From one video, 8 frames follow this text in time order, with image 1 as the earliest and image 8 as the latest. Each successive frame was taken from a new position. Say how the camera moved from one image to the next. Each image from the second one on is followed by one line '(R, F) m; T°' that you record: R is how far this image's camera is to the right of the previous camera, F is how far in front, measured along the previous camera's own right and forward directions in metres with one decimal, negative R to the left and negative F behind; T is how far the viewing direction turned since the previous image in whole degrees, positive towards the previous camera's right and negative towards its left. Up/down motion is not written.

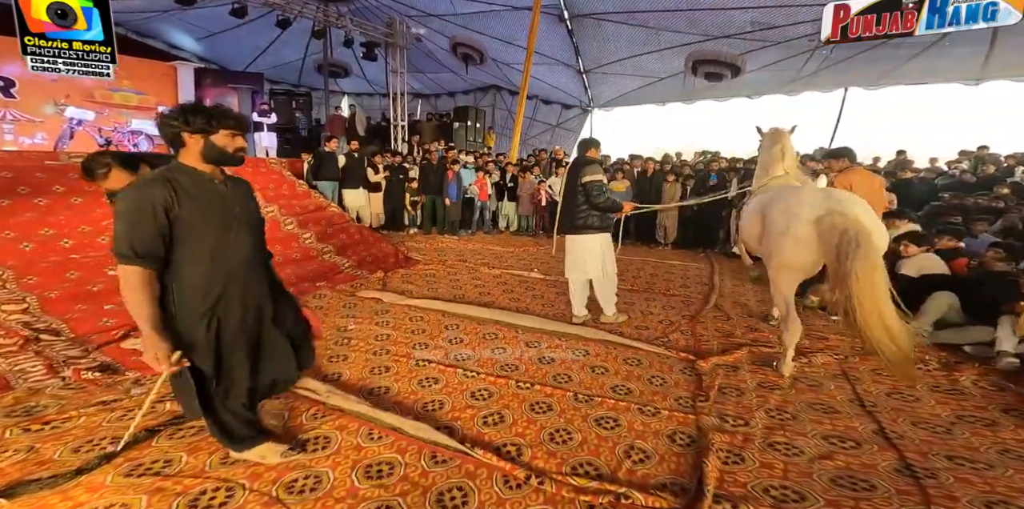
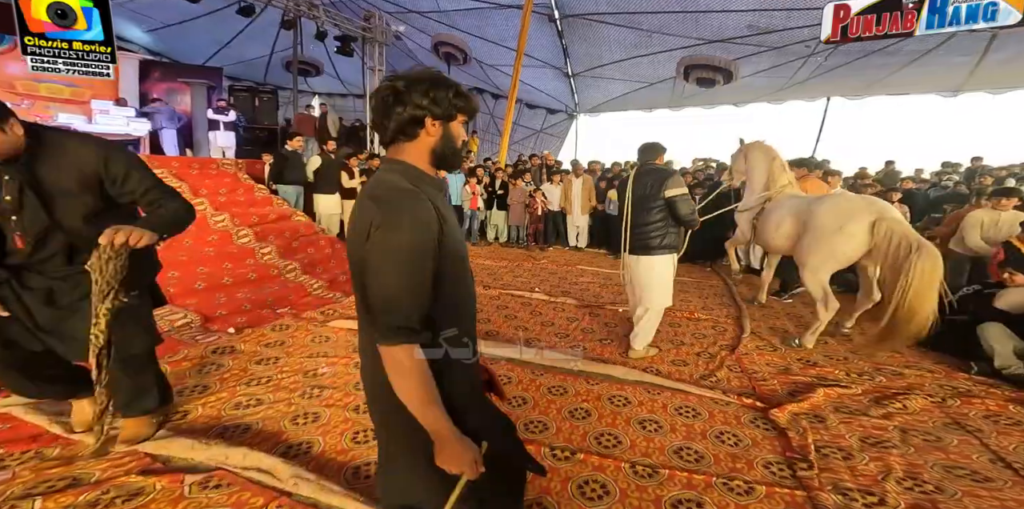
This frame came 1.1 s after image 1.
(-0.3, +0.7) m; +4°
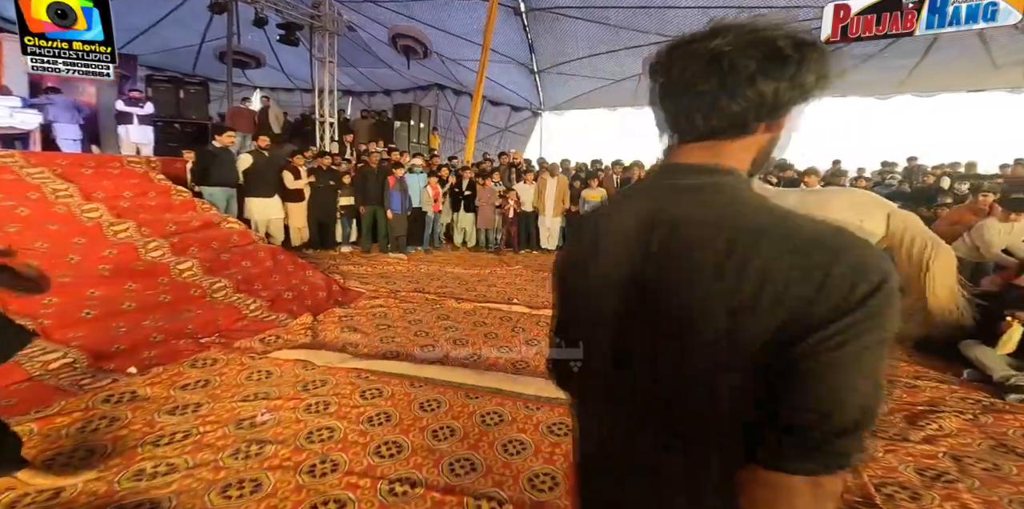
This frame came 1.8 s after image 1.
(-0.2, +0.5) m; +6°
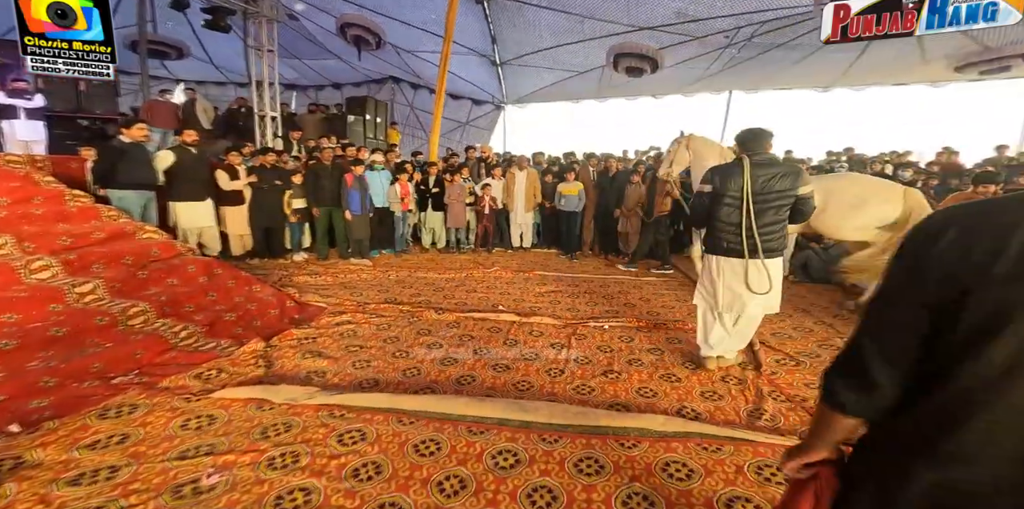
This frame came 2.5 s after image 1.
(-0.3, +0.4) m; +6°
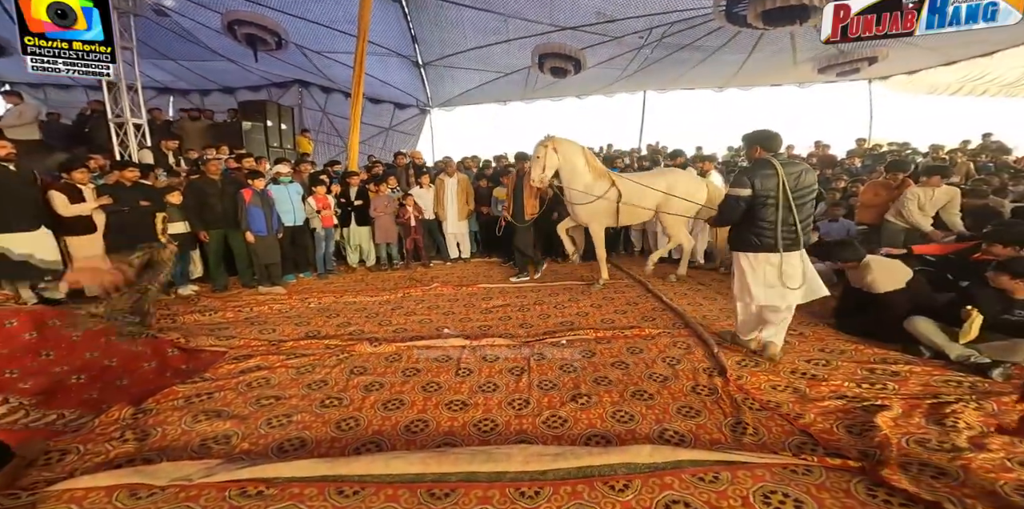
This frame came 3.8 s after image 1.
(-0.1, +0.3) m; +10°
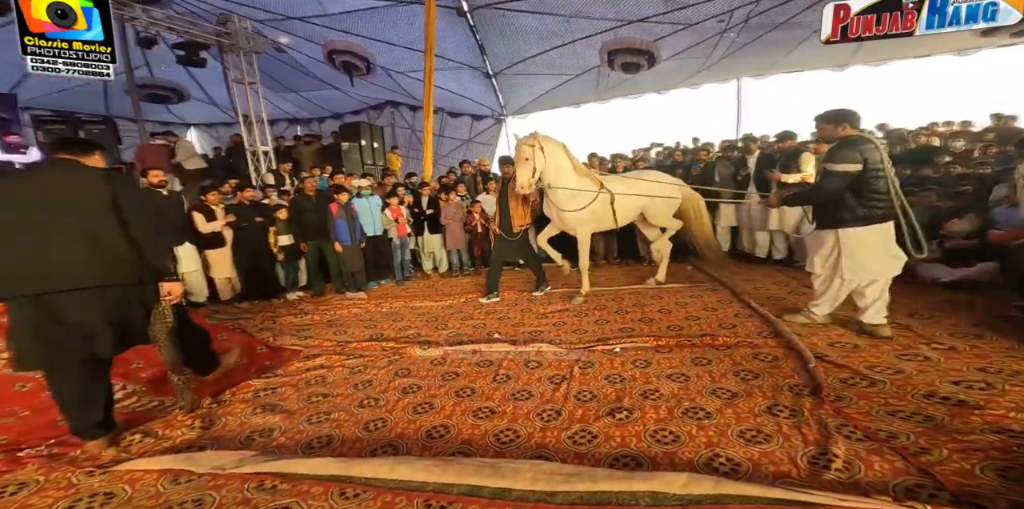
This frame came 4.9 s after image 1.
(+0.4, +0.2) m; -14°
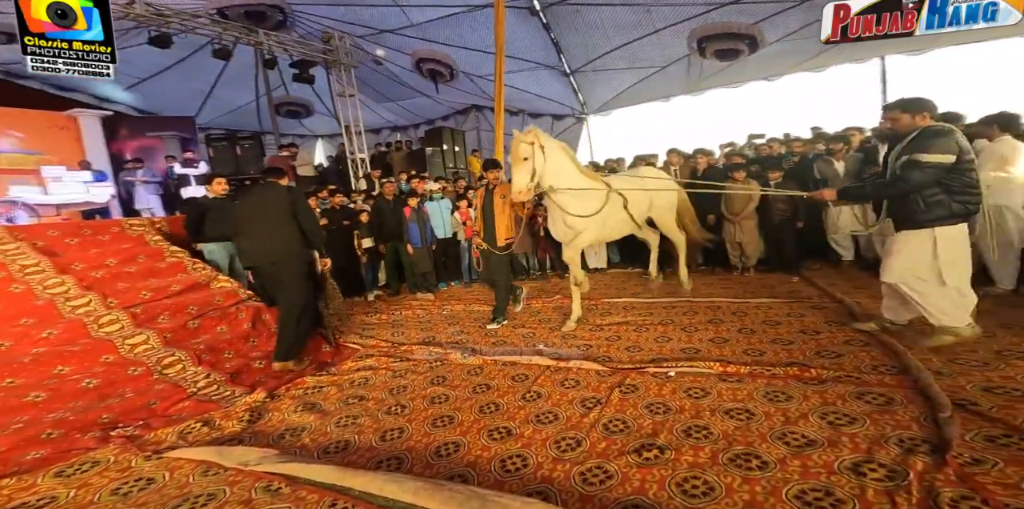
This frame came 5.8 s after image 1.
(+0.4, +0.2) m; -14°
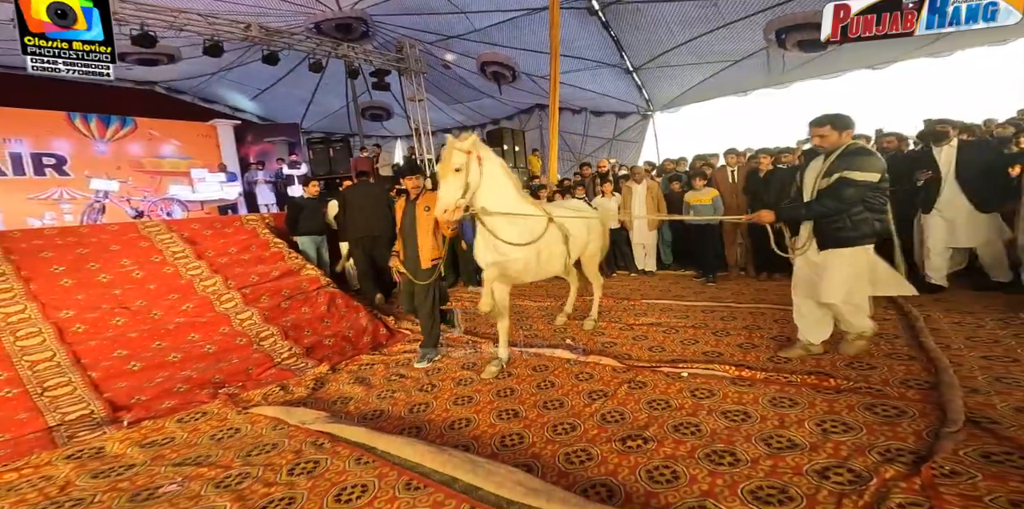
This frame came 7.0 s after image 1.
(+0.4, -0.2) m; -10°
